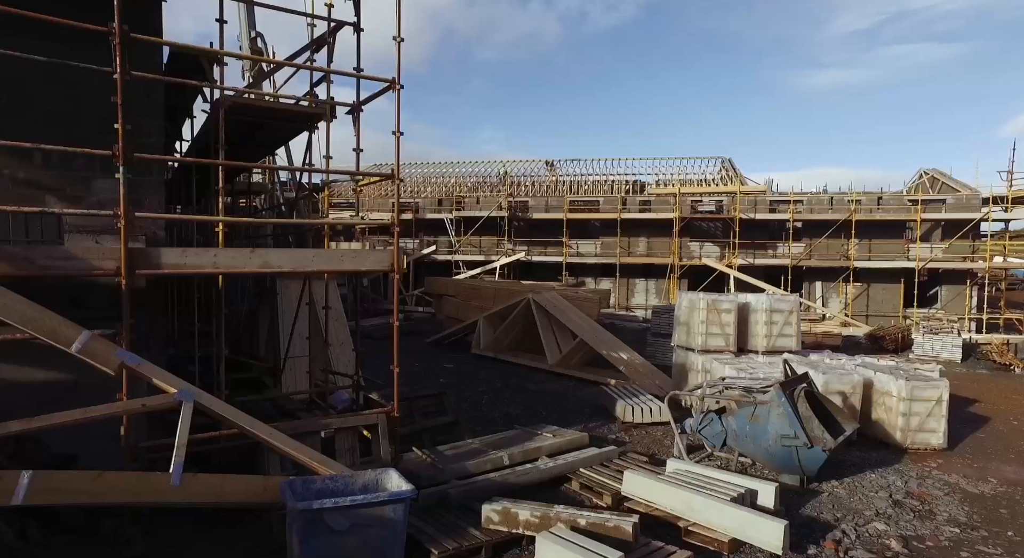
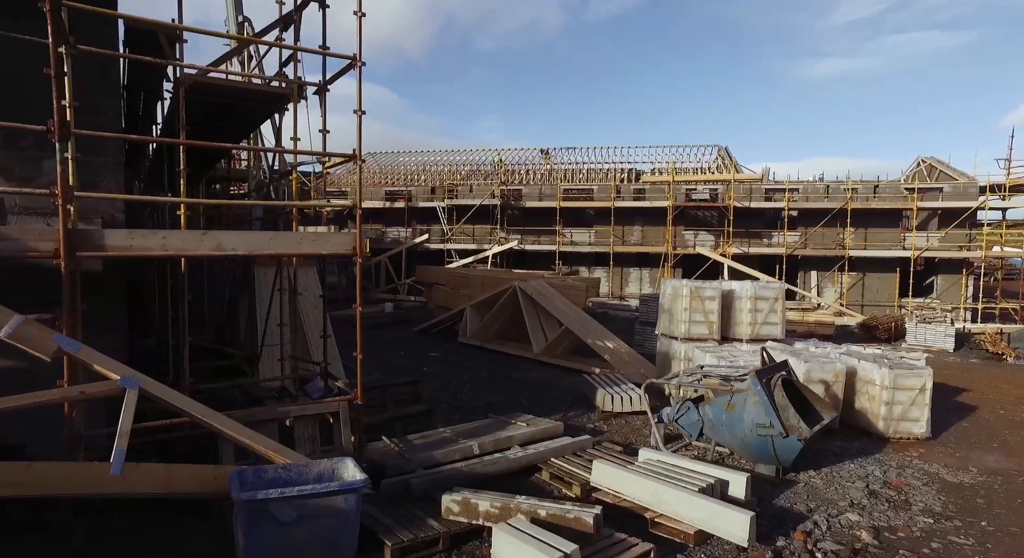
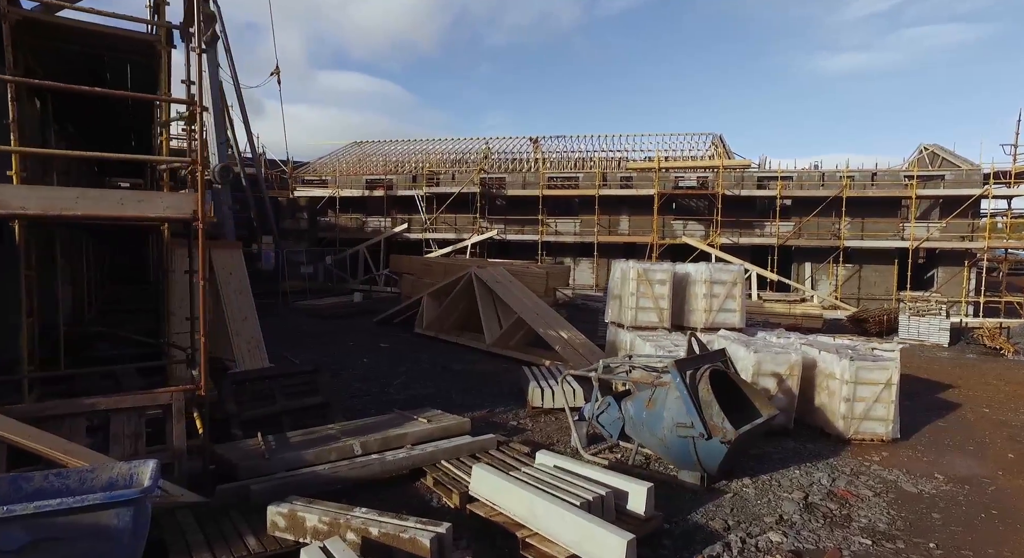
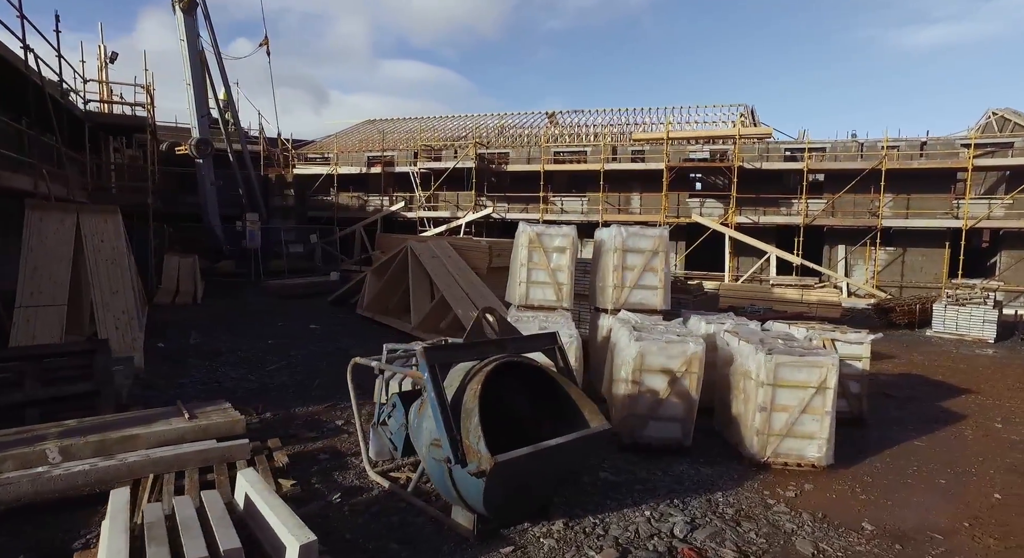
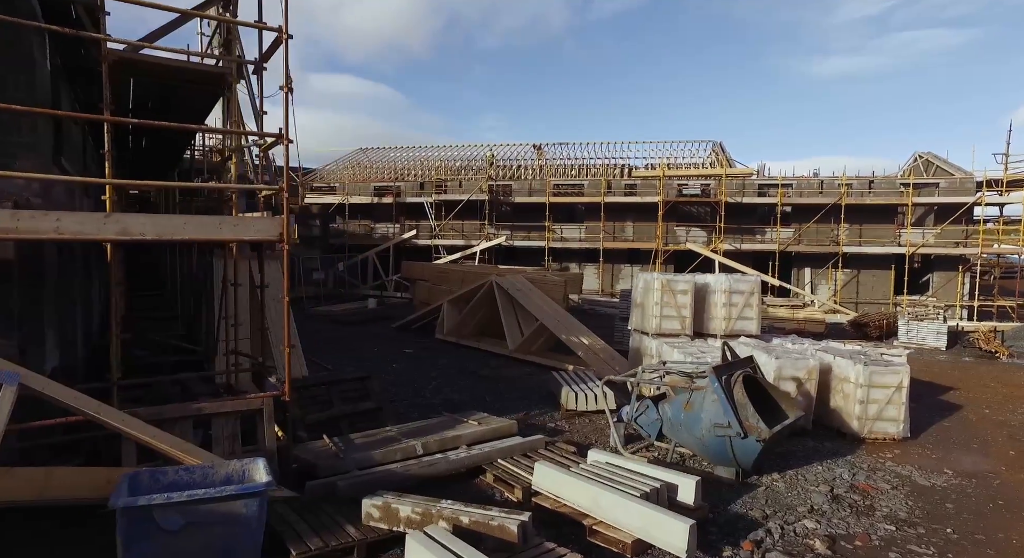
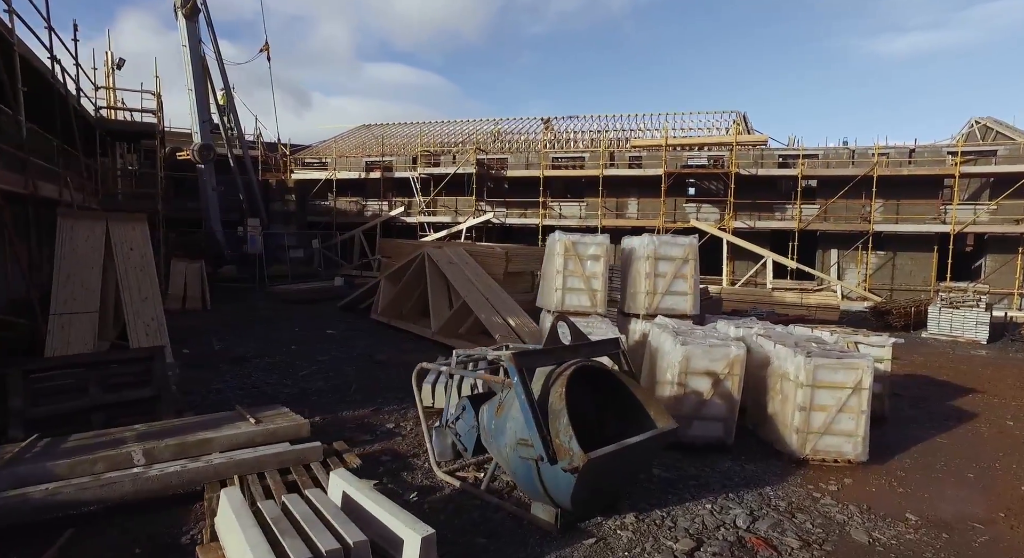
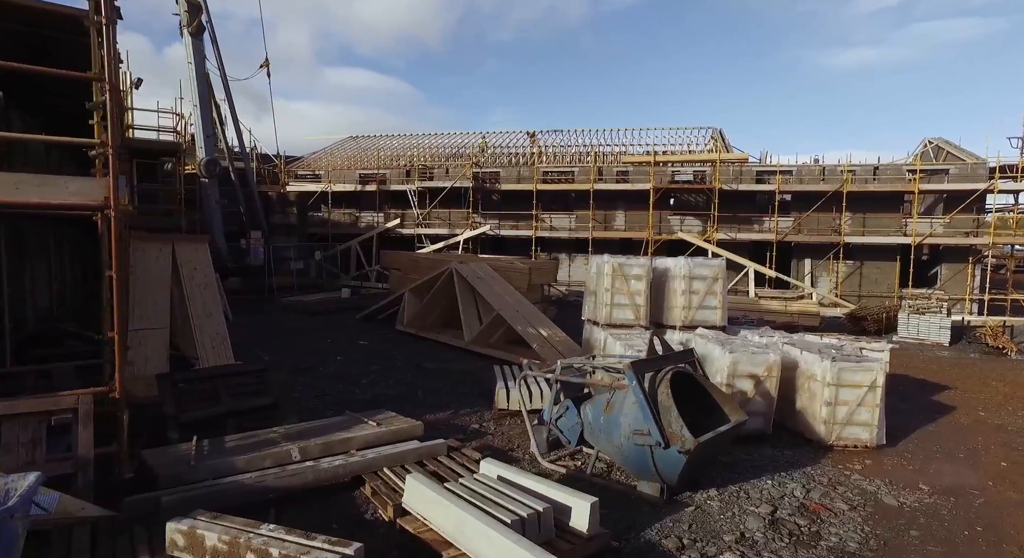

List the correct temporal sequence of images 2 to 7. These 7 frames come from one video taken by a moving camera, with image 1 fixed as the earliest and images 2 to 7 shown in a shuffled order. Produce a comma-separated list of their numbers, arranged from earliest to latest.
2, 5, 3, 7, 6, 4
